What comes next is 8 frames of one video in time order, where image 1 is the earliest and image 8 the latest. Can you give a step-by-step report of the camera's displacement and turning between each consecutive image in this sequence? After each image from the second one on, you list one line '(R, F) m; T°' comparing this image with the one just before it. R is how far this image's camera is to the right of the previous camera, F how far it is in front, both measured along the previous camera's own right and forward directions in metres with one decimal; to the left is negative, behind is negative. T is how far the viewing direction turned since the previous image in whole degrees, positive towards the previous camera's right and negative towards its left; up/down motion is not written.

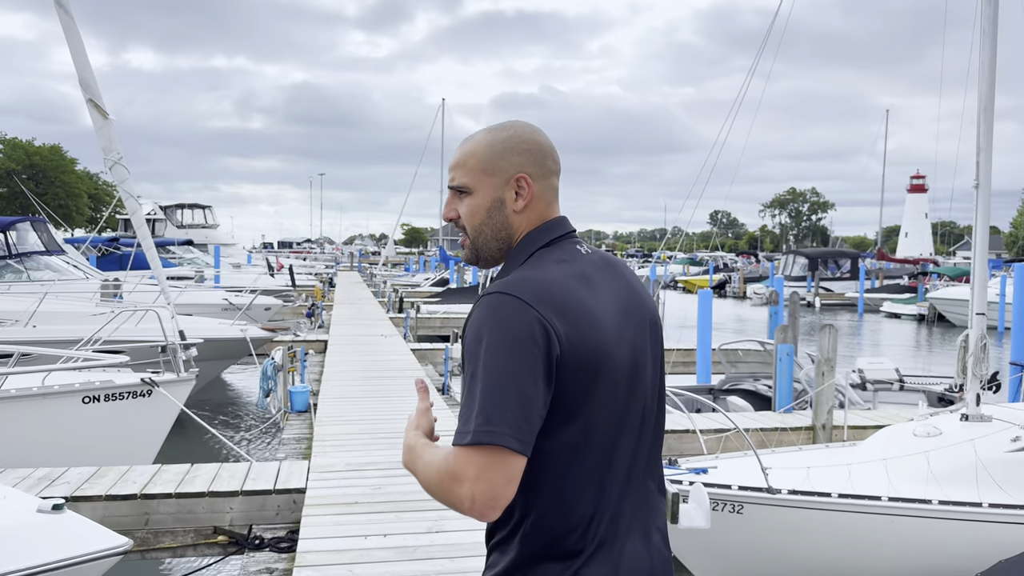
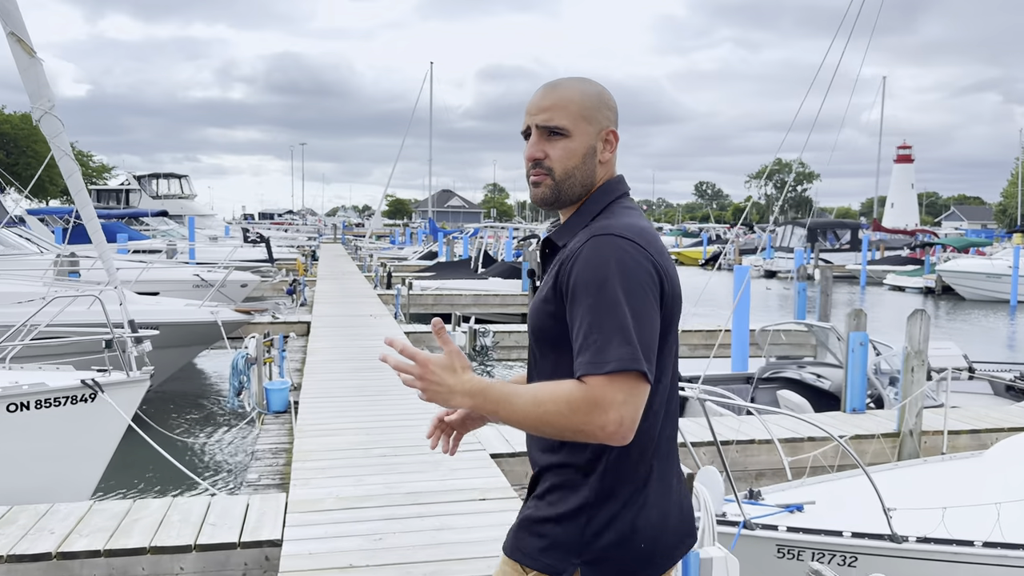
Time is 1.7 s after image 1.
(-0.3, +1.4) m; +1°
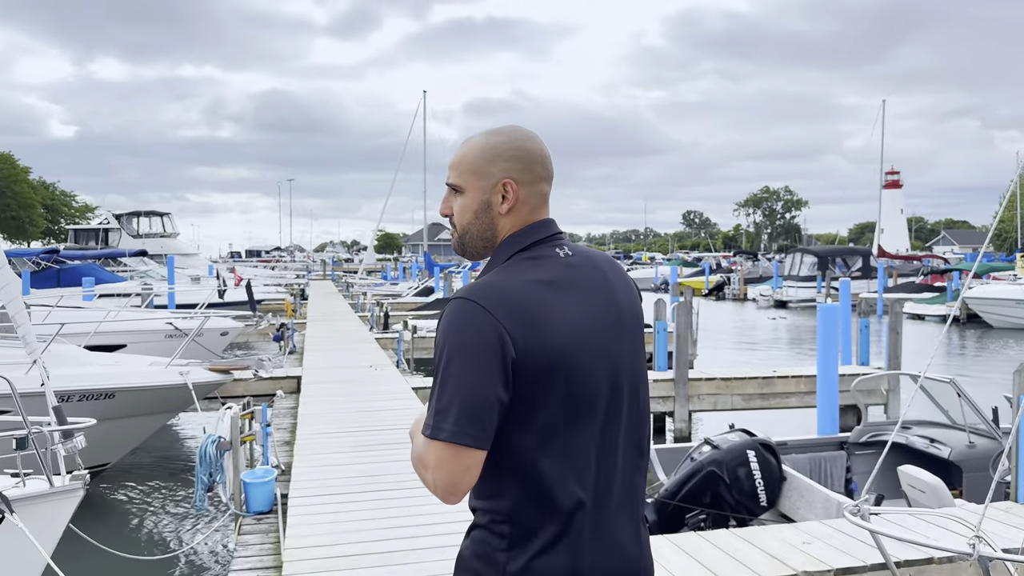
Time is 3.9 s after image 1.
(-0.4, +1.7) m; +1°
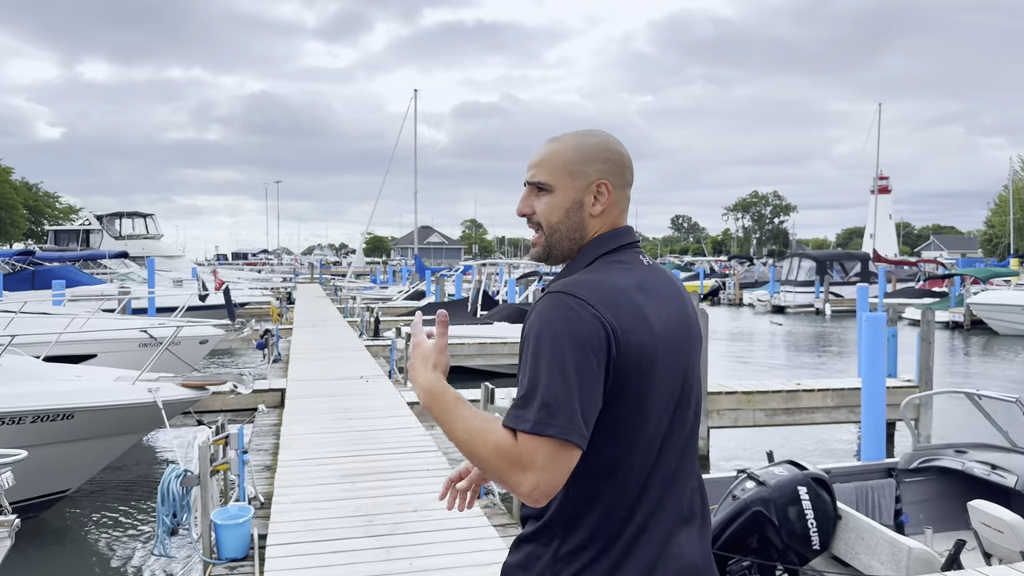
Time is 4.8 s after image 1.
(-0.2, +0.8) m; +1°
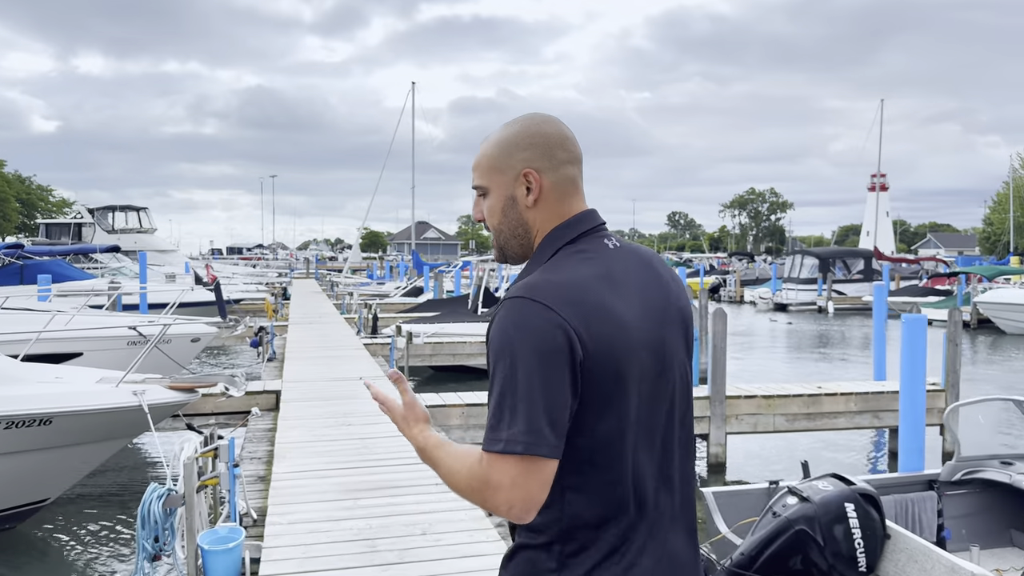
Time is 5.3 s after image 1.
(-0.1, +0.5) m; 0°
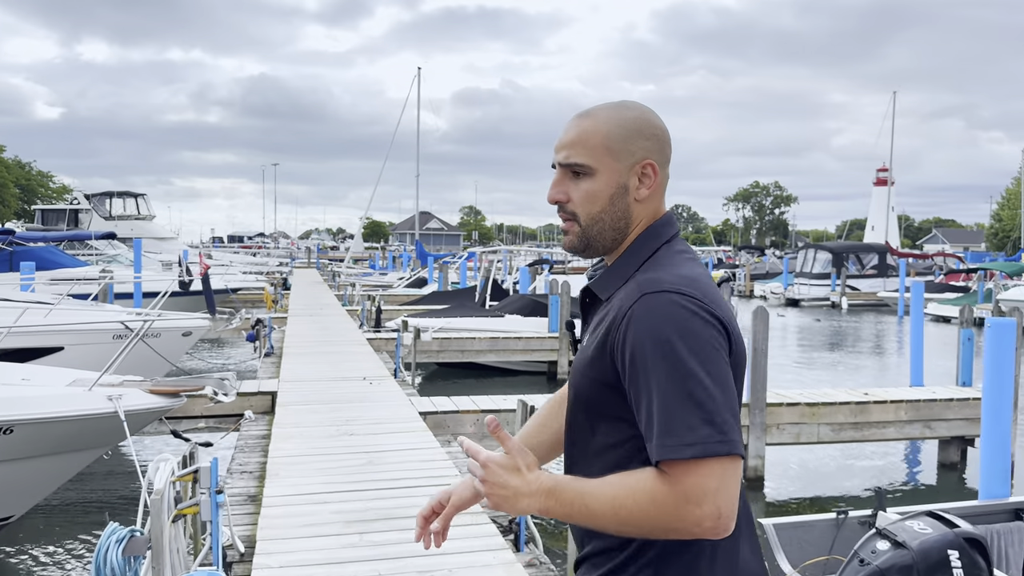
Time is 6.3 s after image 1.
(-0.2, +0.8) m; 0°
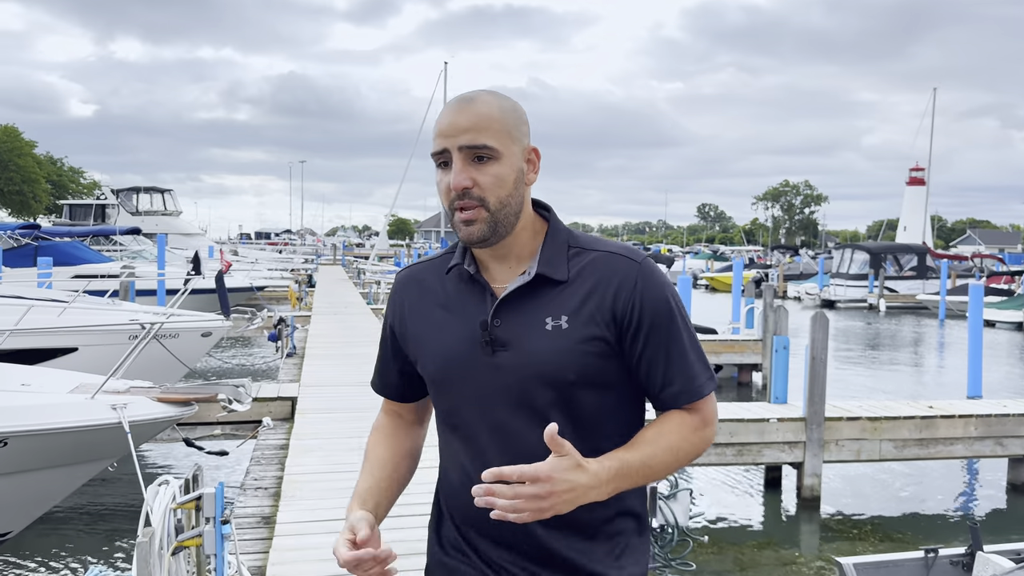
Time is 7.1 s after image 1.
(-0.1, +0.6) m; -2°
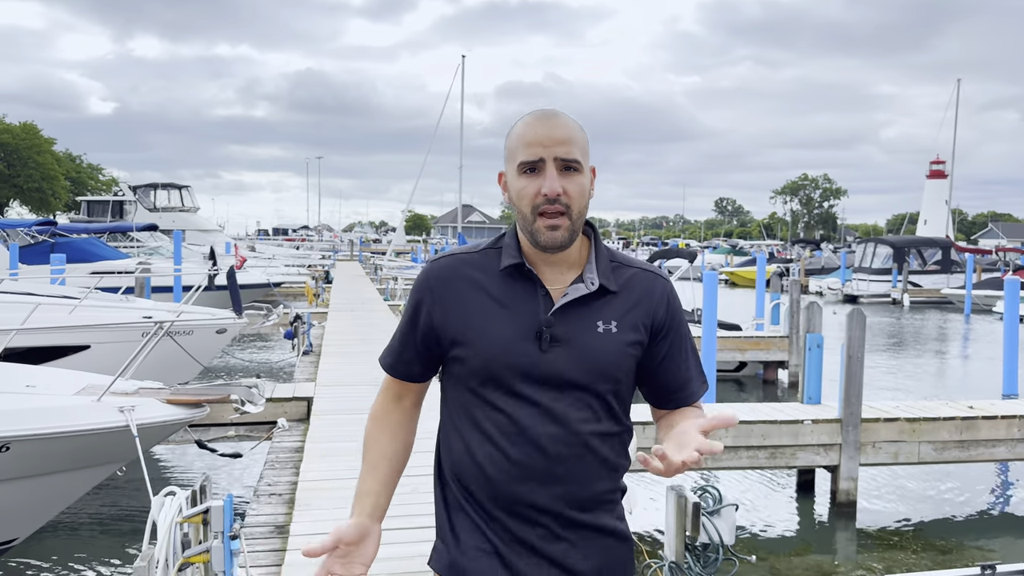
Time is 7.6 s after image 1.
(0.0, +0.3) m; -1°
